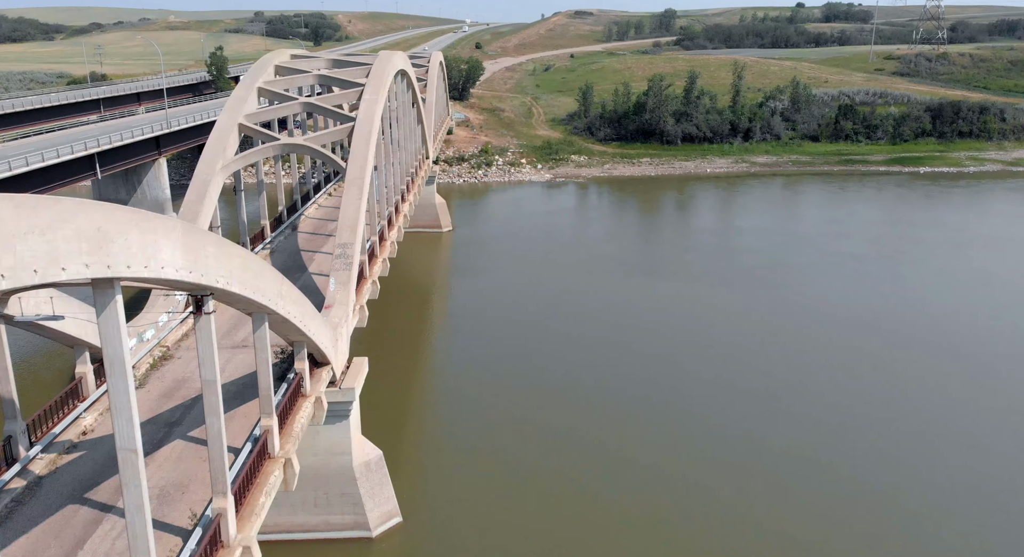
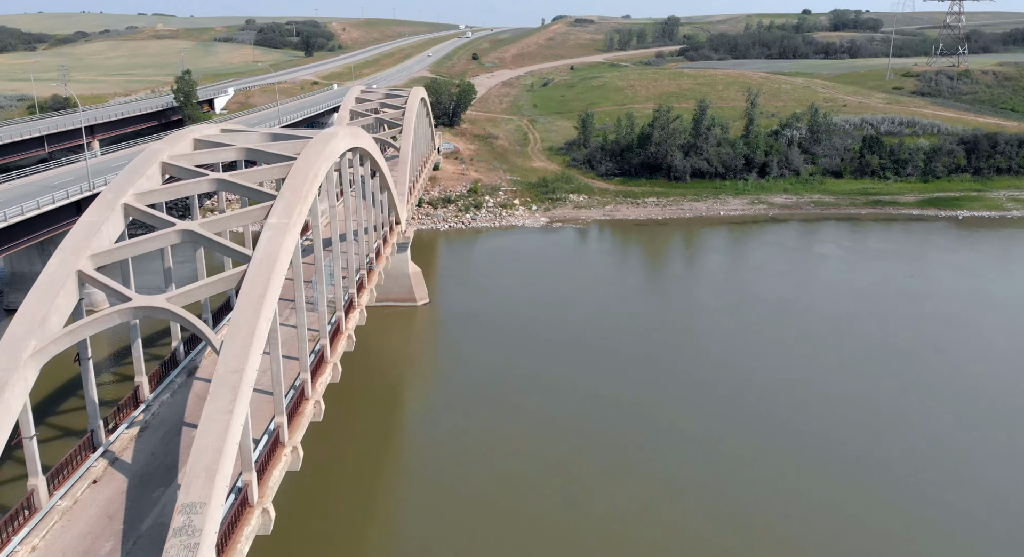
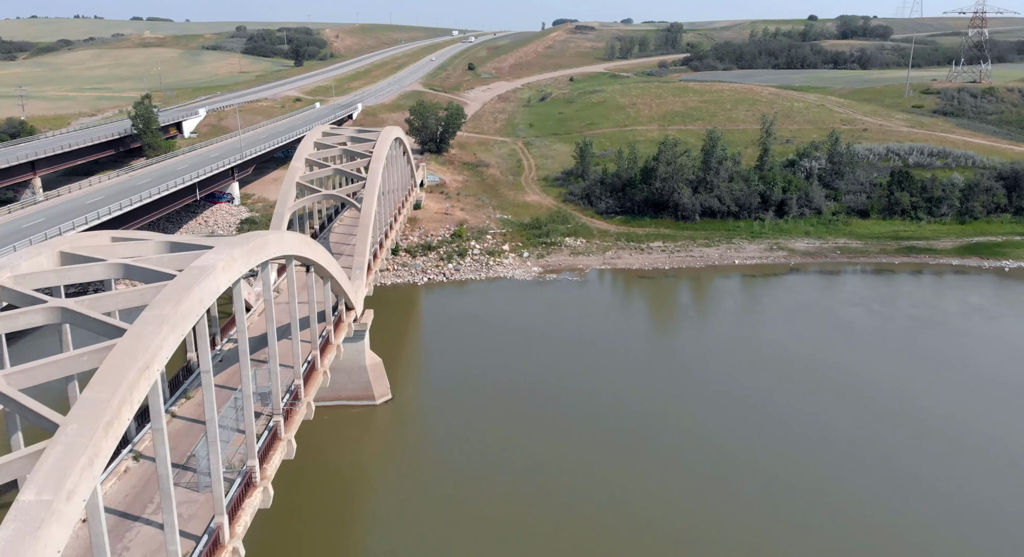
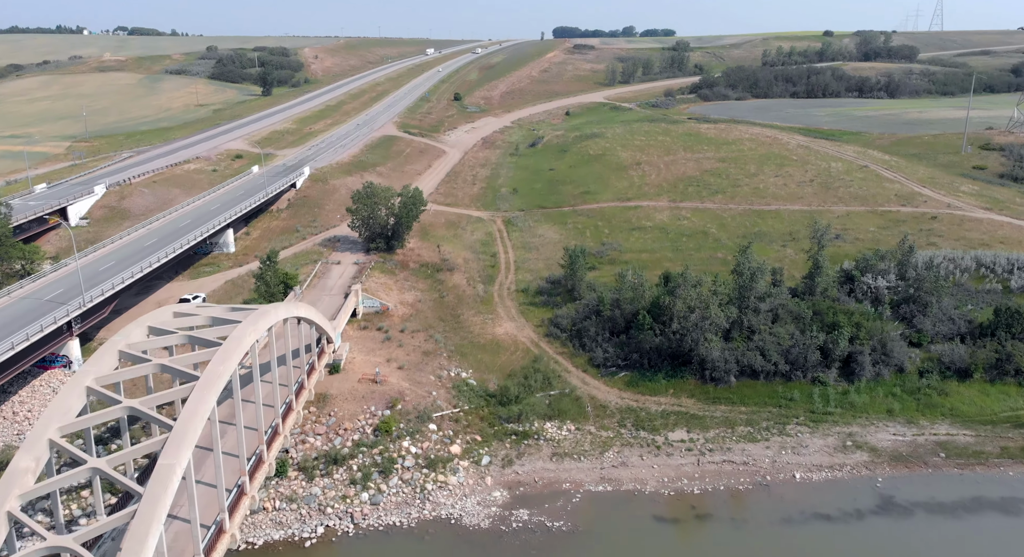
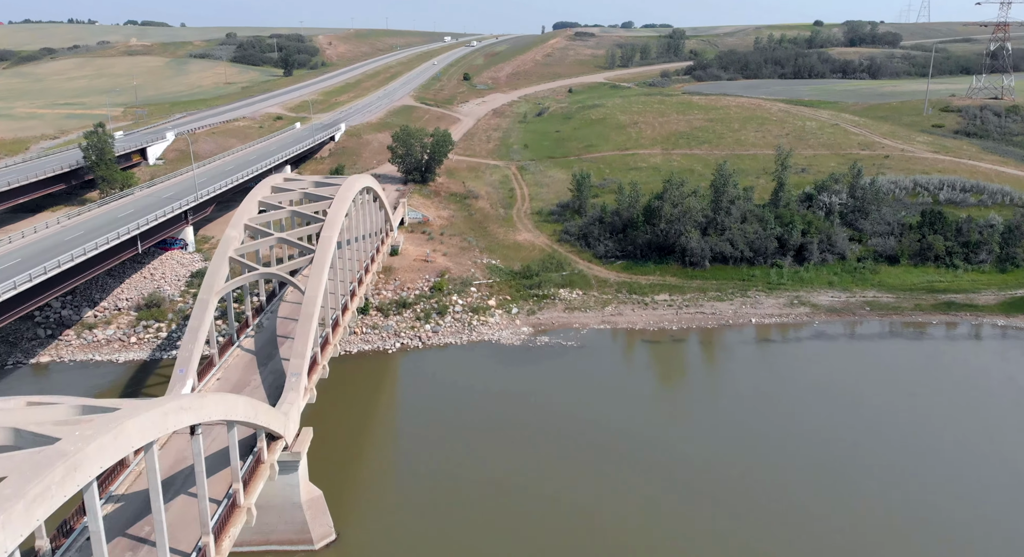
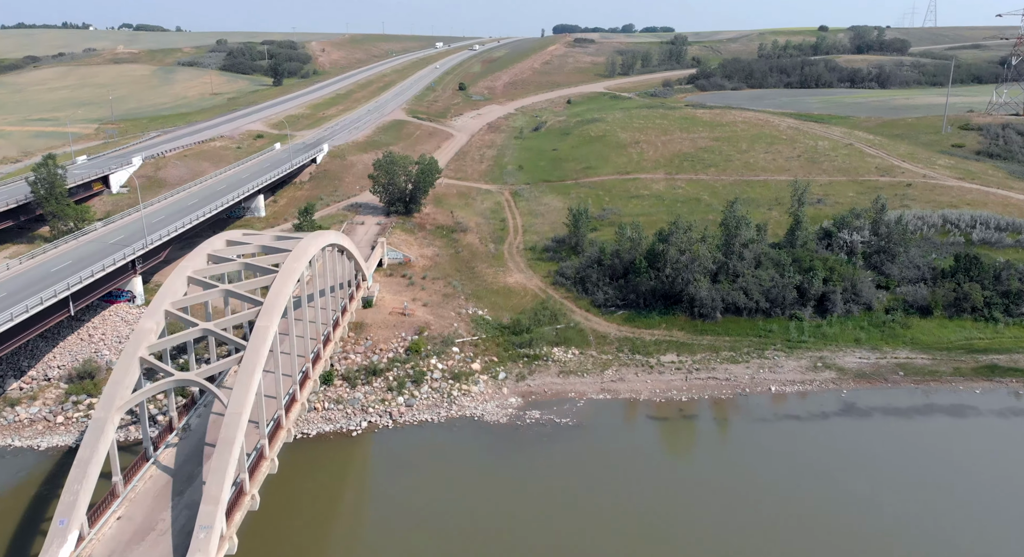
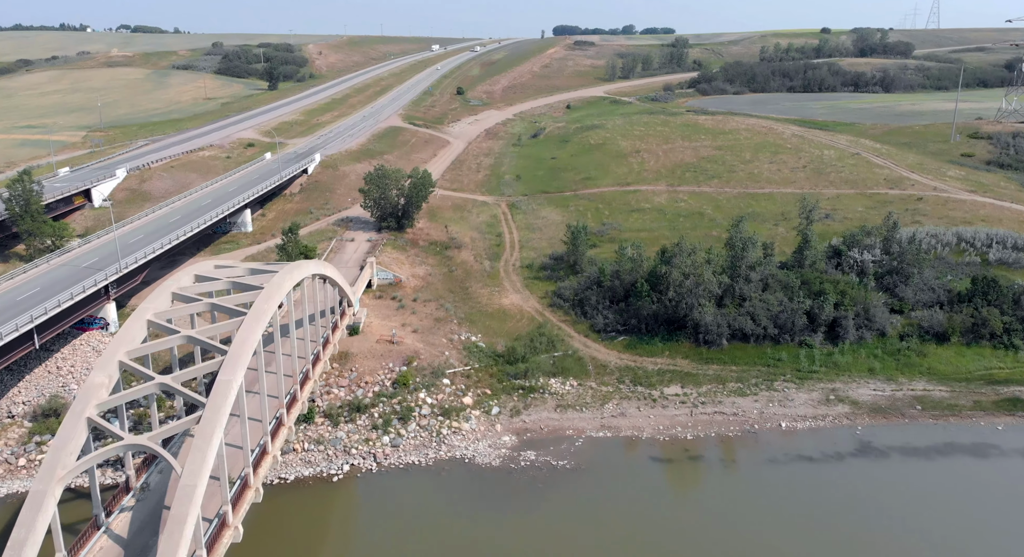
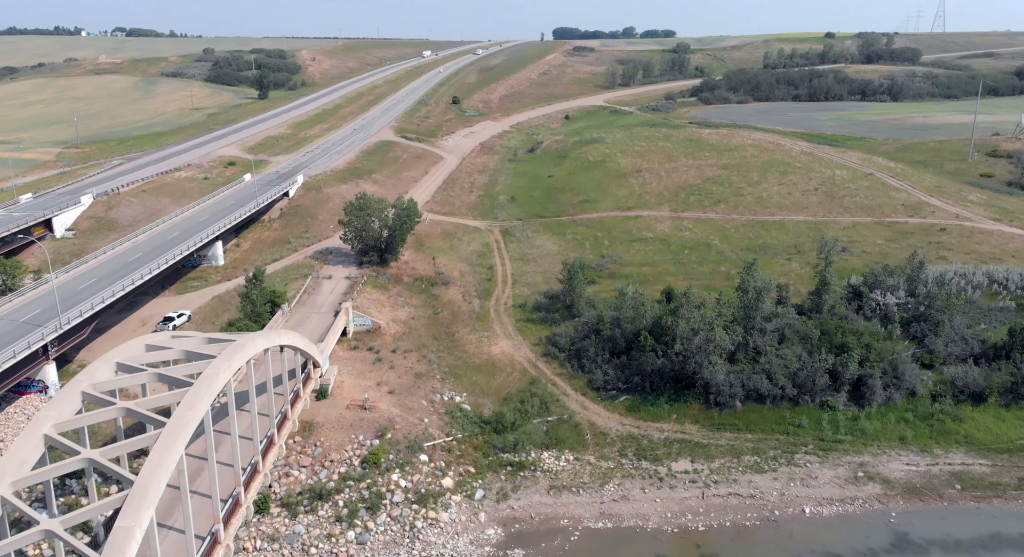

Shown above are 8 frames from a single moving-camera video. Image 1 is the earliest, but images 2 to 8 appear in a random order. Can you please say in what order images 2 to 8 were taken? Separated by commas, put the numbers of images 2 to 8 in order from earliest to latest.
2, 3, 5, 6, 7, 4, 8
